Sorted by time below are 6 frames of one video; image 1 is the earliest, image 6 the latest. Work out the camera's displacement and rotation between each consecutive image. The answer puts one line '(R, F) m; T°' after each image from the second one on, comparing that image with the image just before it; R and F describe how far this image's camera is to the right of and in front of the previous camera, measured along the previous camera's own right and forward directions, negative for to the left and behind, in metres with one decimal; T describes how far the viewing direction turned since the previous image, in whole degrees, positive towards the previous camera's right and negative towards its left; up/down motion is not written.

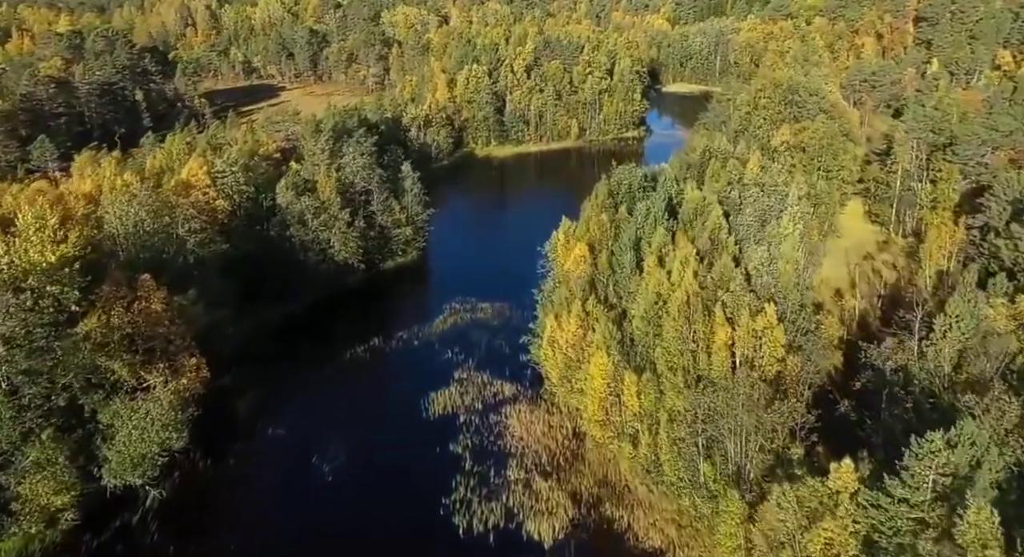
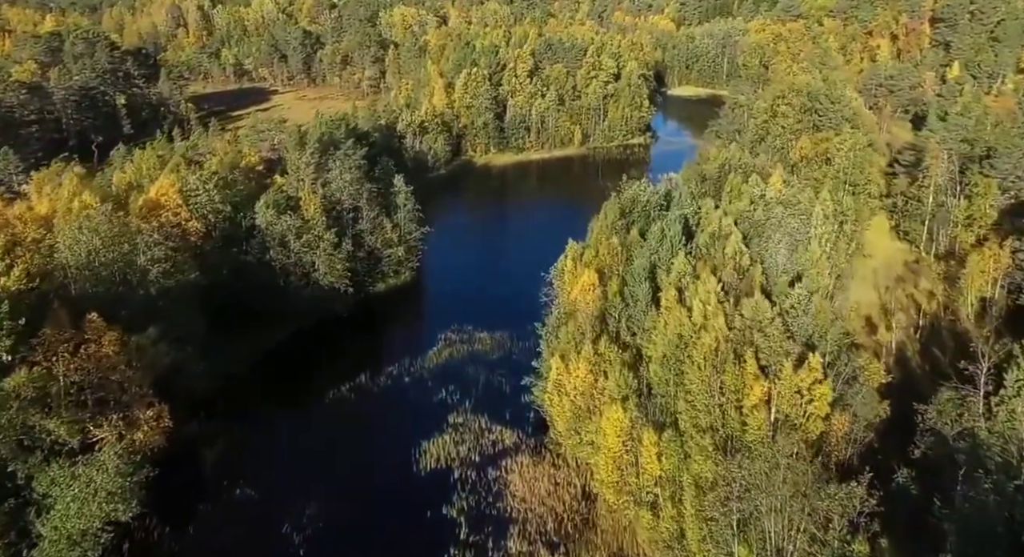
(0.0, +4.6) m; 0°
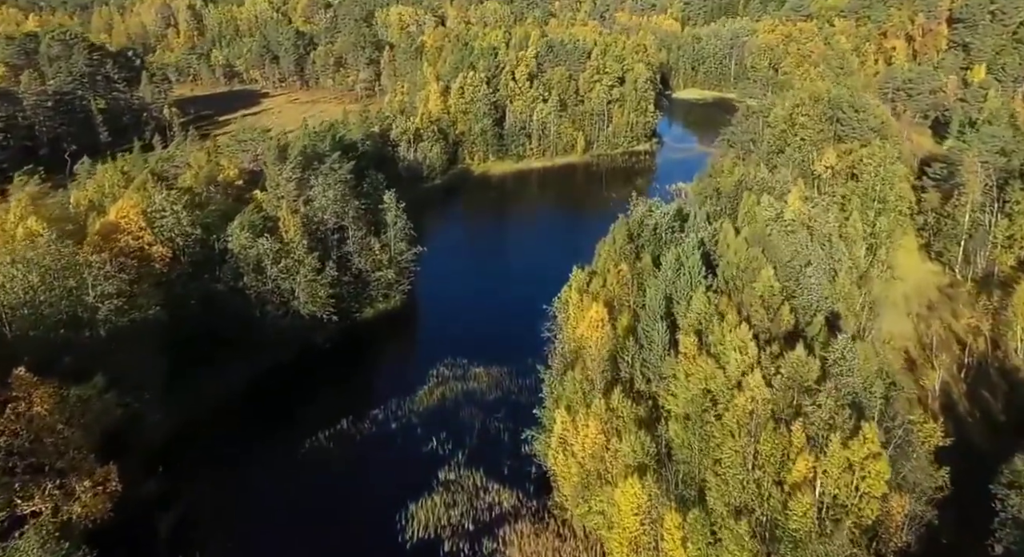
(+0.1, +4.6) m; 0°
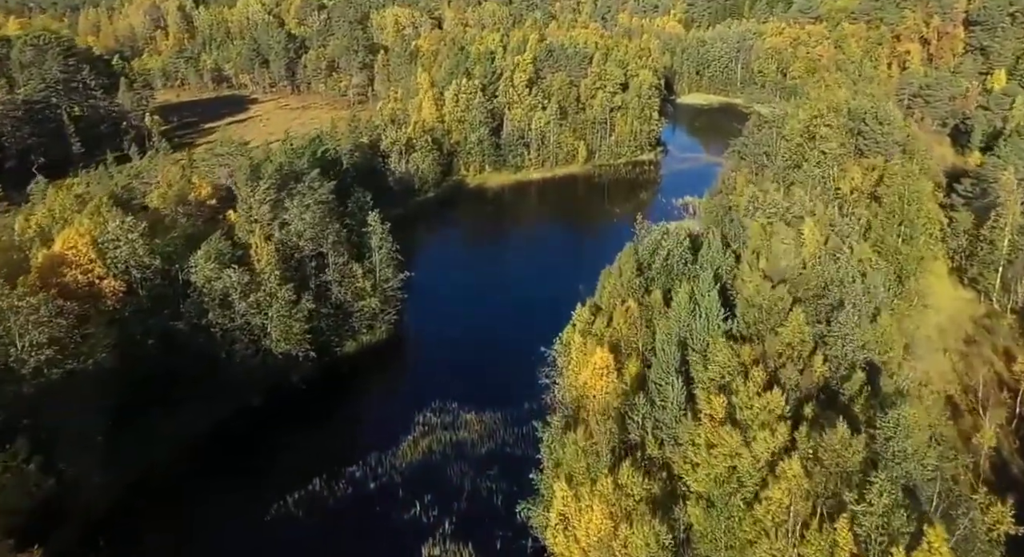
(+0.3, +4.5) m; 0°
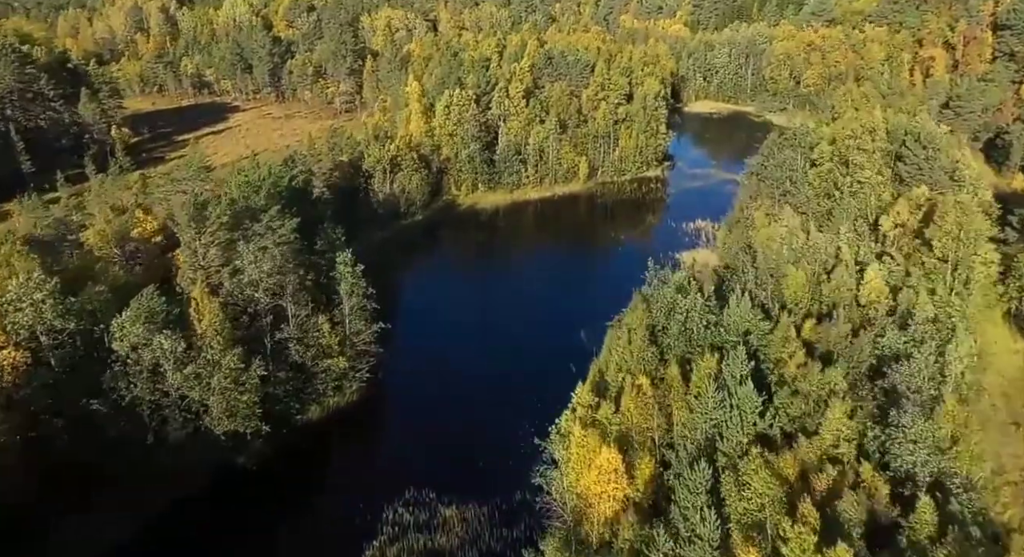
(+0.5, +6.8) m; 0°
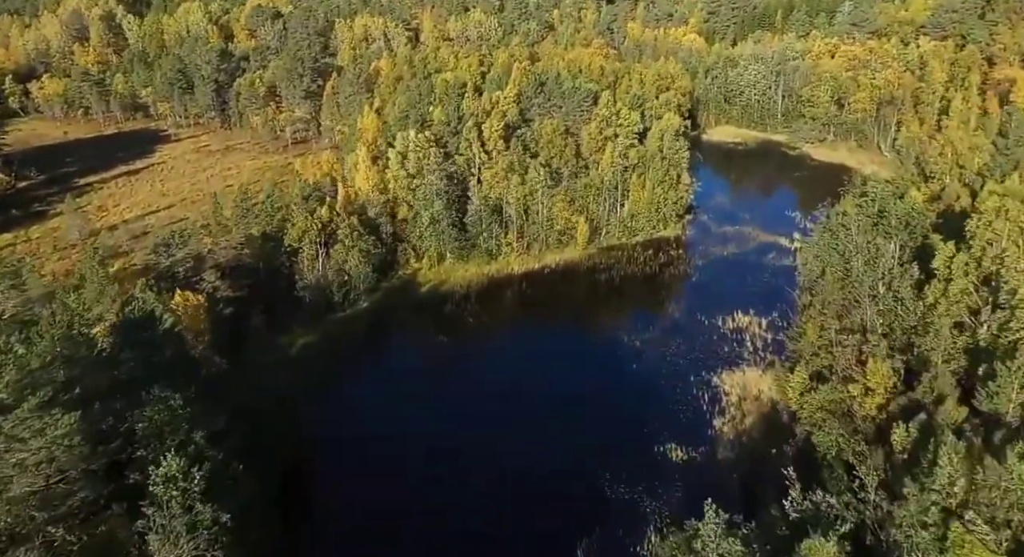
(+2.0, +18.3) m; 0°
